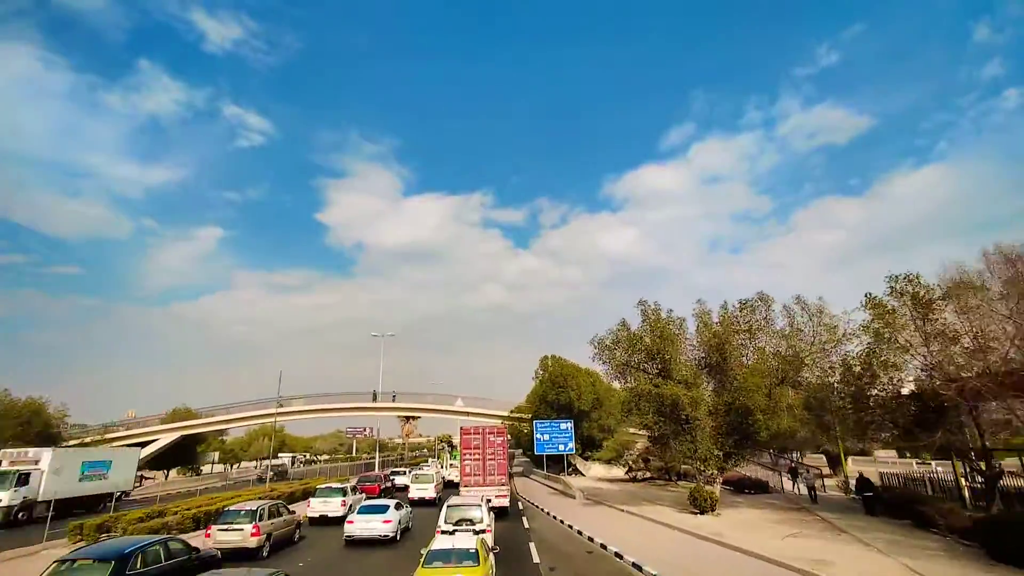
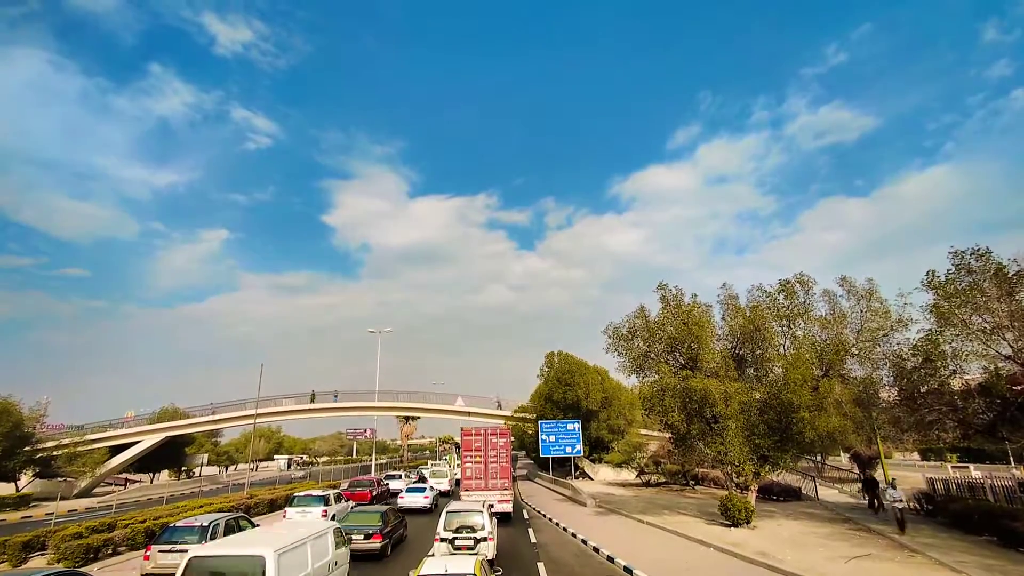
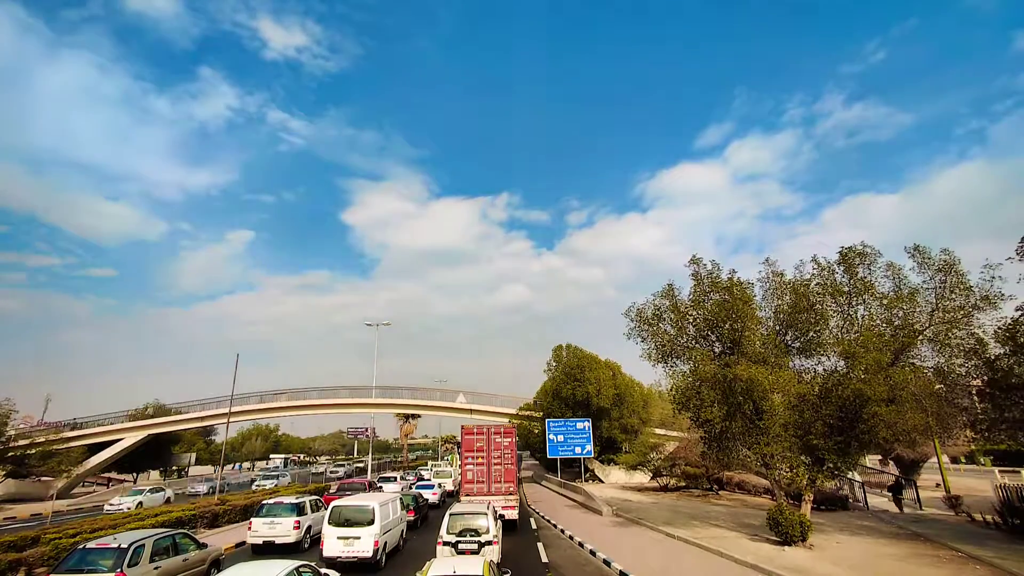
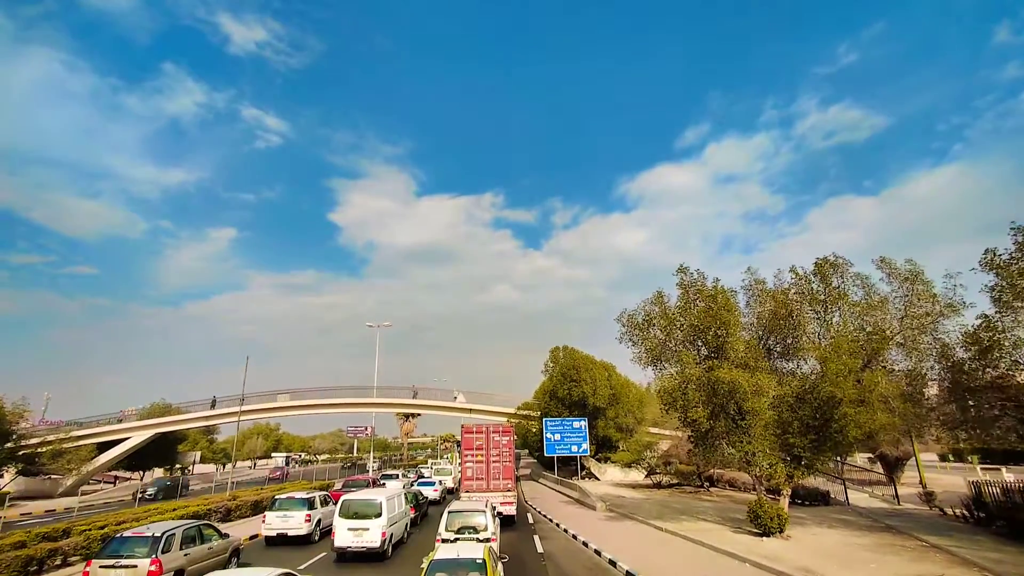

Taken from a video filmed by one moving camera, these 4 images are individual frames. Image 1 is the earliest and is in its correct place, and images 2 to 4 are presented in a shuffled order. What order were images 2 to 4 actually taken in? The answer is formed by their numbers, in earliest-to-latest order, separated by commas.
2, 4, 3
